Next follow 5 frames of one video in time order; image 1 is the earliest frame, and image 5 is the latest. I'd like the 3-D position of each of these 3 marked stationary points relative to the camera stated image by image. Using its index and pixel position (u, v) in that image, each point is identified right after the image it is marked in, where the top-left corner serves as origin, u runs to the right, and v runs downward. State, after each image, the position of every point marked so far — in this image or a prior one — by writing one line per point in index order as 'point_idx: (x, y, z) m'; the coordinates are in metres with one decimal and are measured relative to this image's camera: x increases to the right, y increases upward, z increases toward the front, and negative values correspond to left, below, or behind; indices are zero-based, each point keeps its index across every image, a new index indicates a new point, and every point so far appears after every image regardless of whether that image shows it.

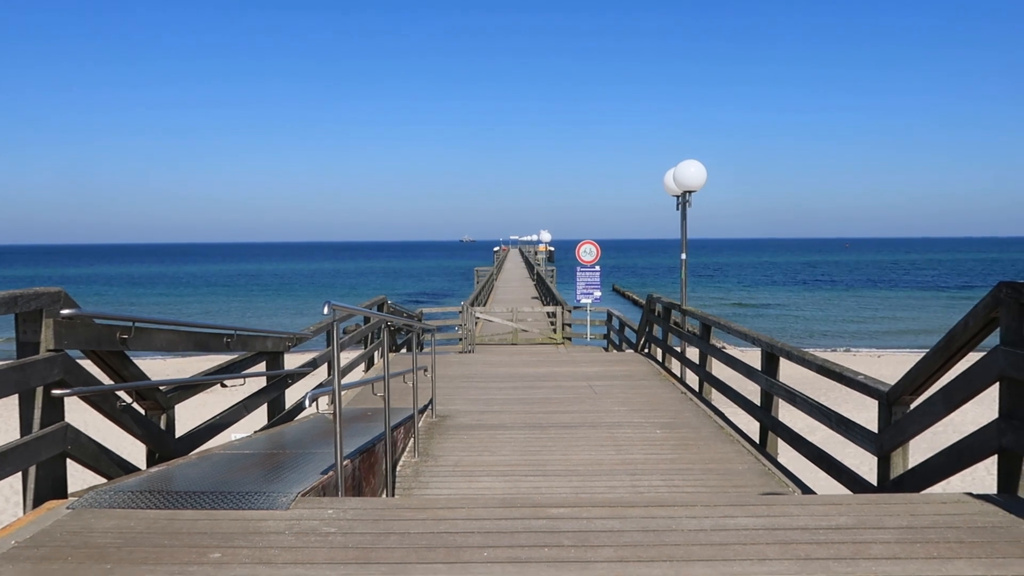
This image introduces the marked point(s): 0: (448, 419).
0: (-0.4, -0.7, +9.2) m
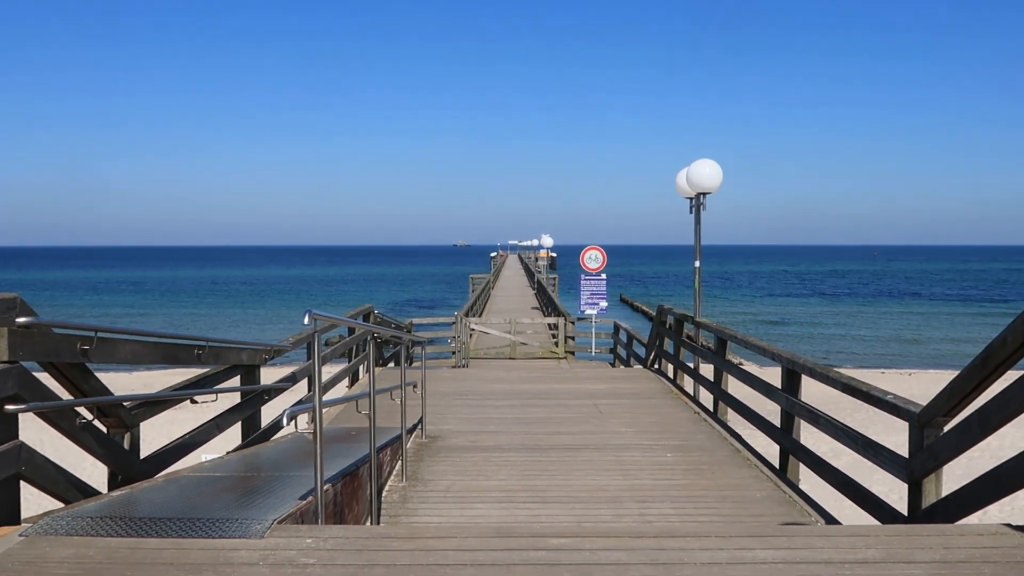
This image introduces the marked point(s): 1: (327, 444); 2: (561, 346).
0: (-0.4, -0.8, +8.4) m
1: (-0.9, -0.8, +8.4) m
2: (+0.4, -0.5, +12.0) m
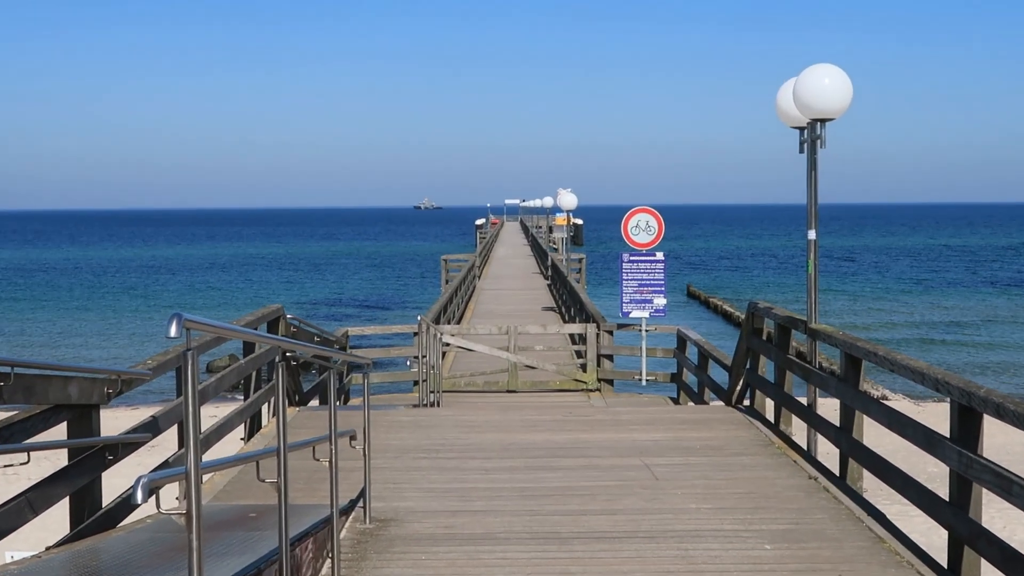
0: (-0.4, -0.7, +5.1) m
1: (-0.9, -0.8, +5.1) m
2: (+0.4, -0.4, +8.7) m
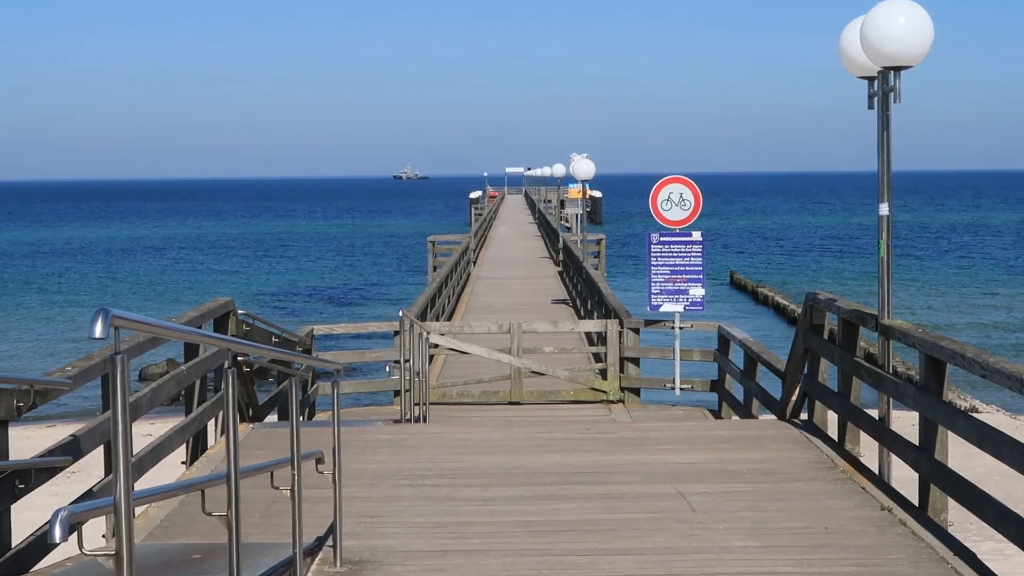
0: (-0.4, -0.7, +4.2) m
1: (-0.9, -0.7, +4.1) m
2: (+0.4, -0.4, +7.7) m
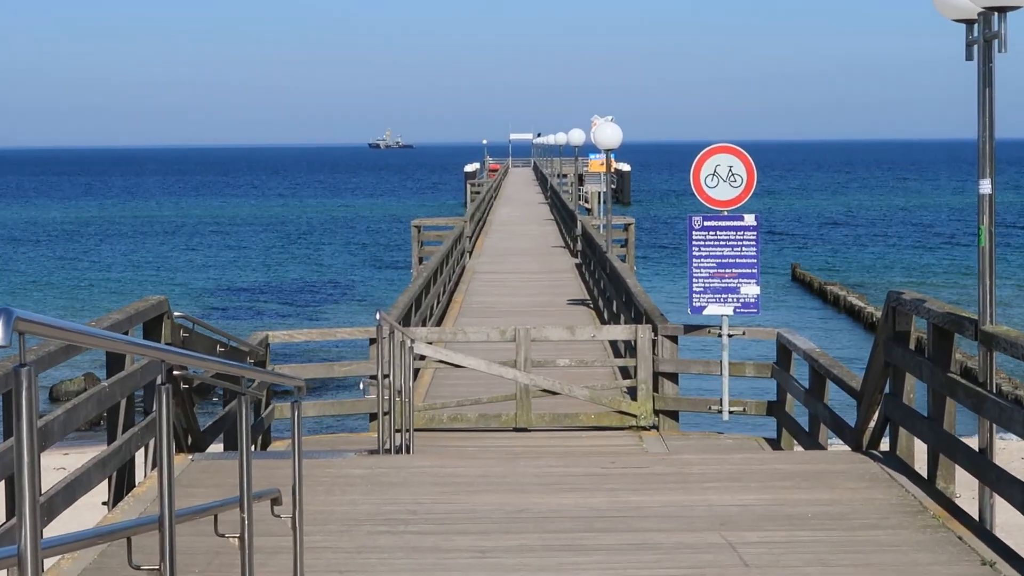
0: (-0.3, -0.7, +3.3) m
1: (-0.9, -0.7, +3.2) m
2: (+0.5, -0.5, +6.9) m
